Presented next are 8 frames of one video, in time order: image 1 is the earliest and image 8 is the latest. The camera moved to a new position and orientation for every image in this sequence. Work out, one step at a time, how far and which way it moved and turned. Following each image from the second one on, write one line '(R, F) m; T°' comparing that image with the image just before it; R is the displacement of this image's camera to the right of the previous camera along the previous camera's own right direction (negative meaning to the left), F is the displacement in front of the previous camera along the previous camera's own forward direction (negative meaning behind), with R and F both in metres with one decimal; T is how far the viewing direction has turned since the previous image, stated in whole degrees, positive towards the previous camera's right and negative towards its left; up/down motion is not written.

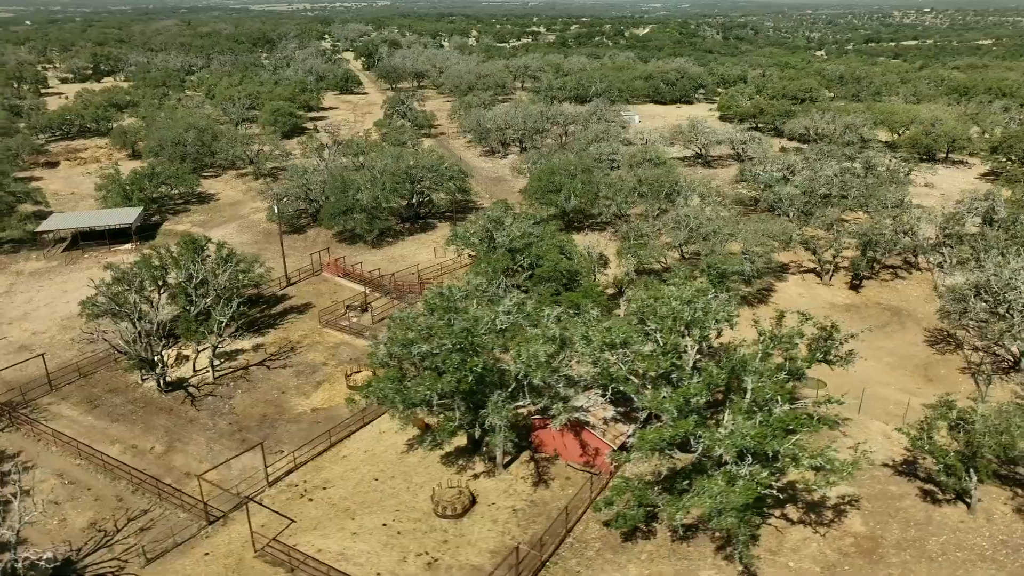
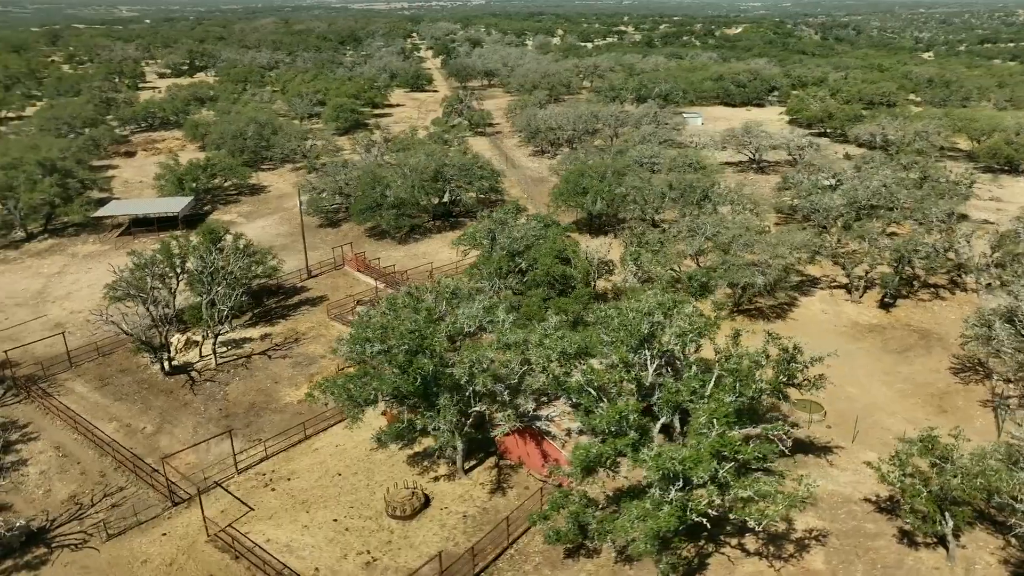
(+2.6, +0.4) m; -6°
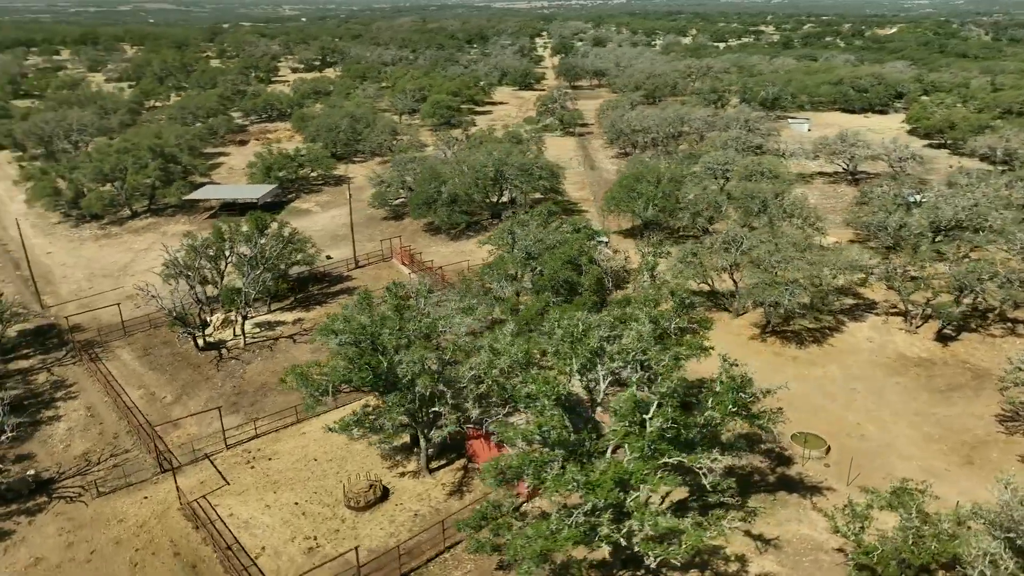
(+3.4, +0.5) m; -10°
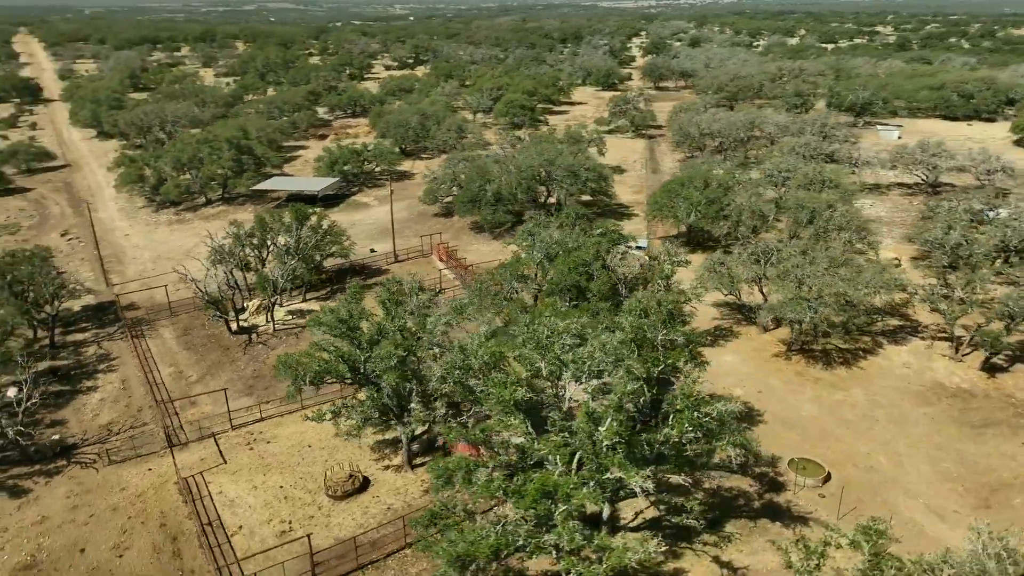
(+2.4, +0.3) m; -7°
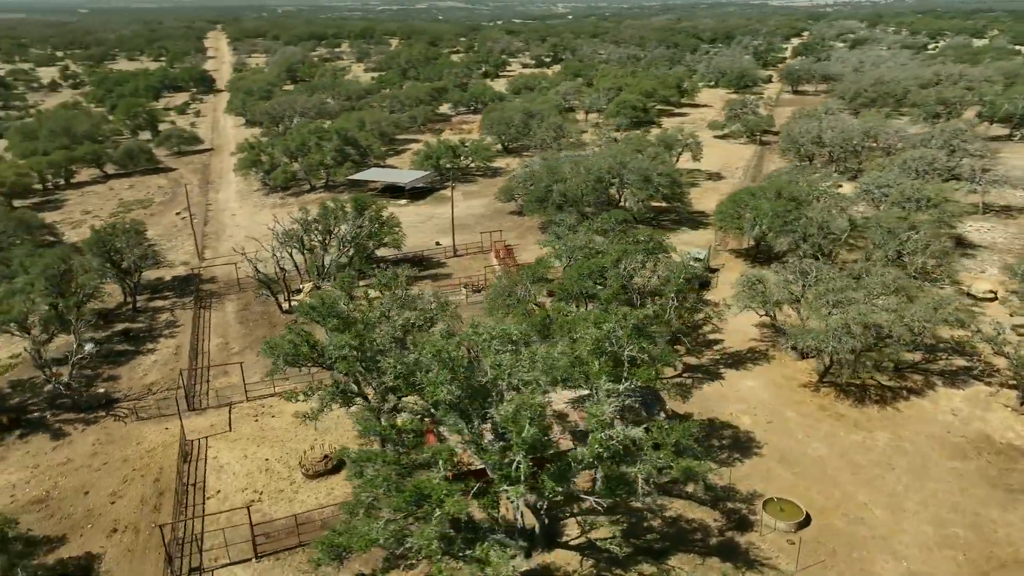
(+3.7, +0.5) m; -11°
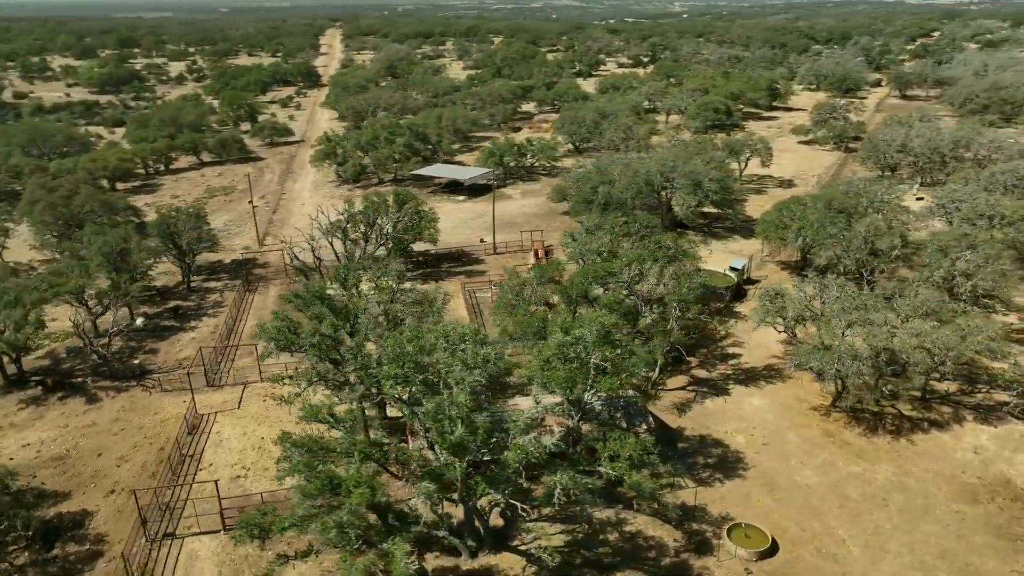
(+2.7, +0.2) m; -8°
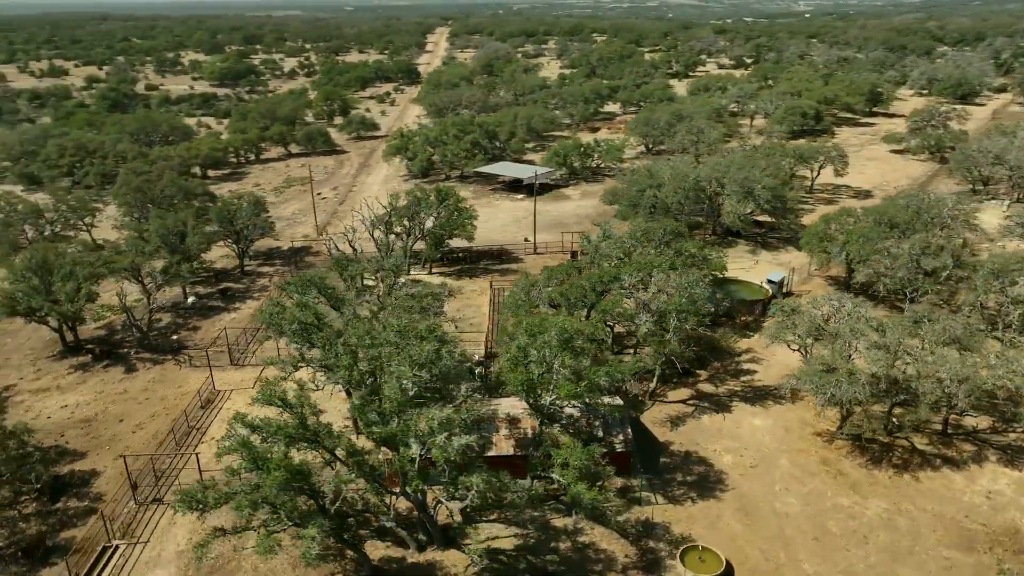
(+2.7, +0.2) m; -8°
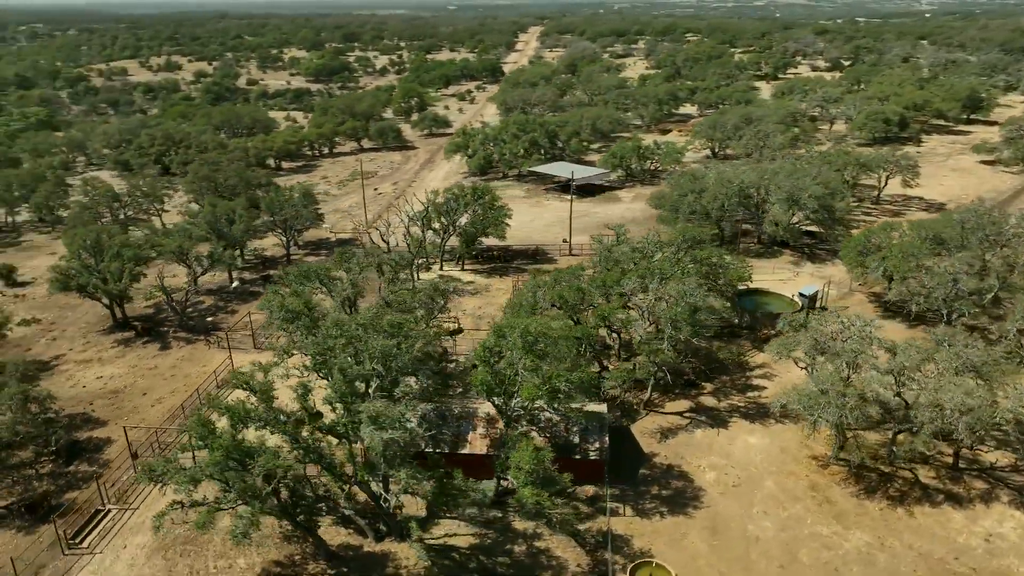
(+2.4, +0.2) m; -7°
